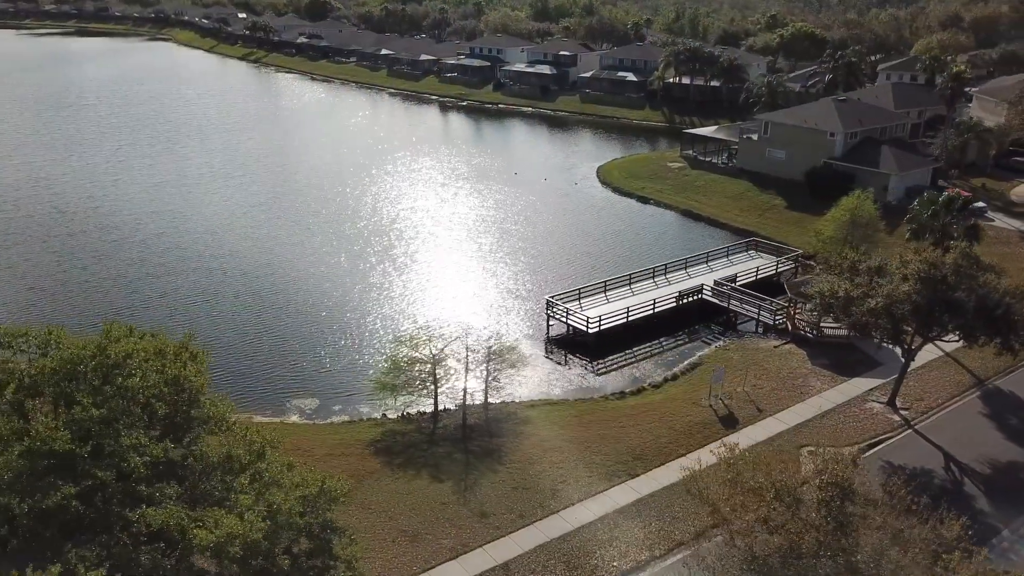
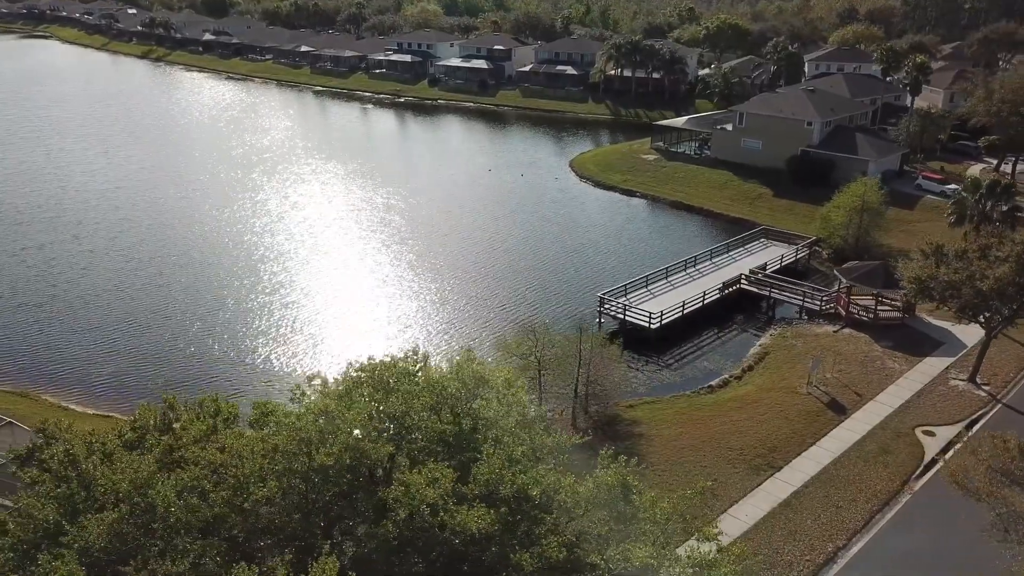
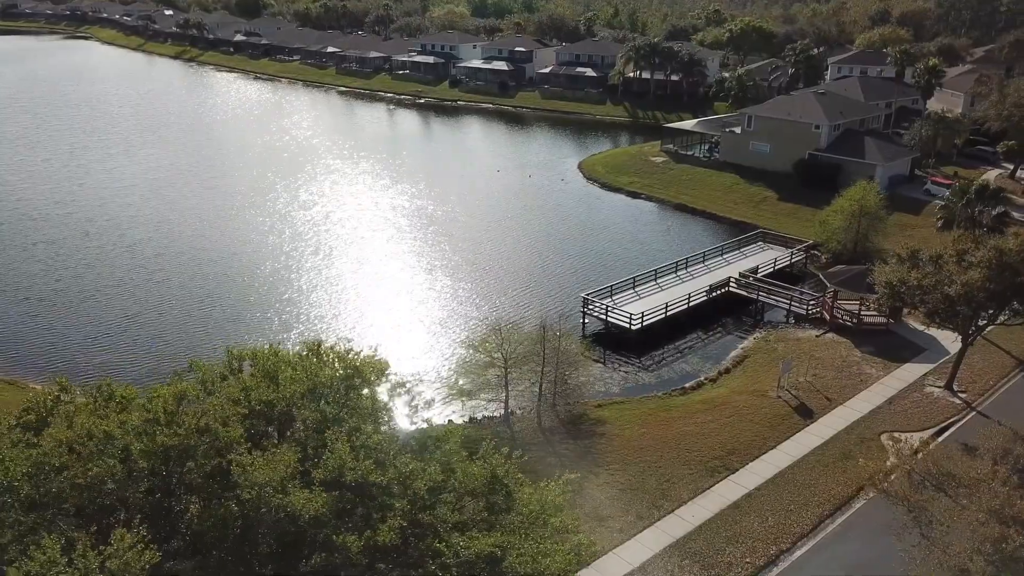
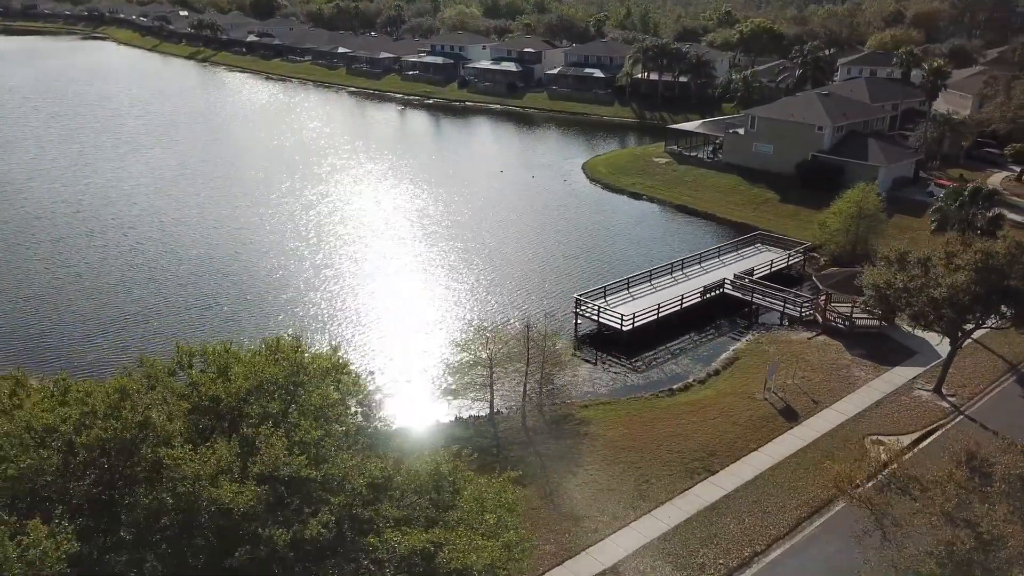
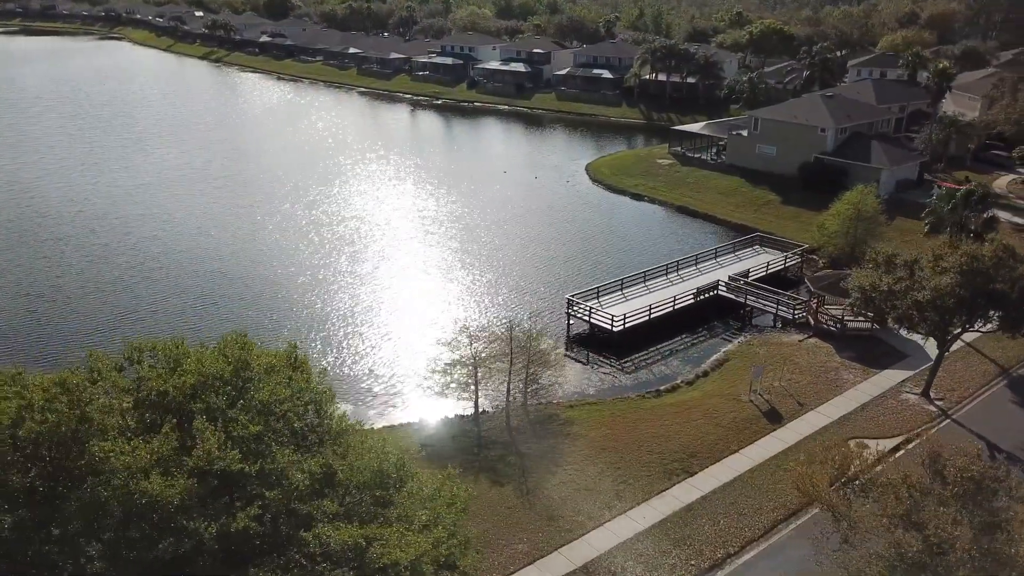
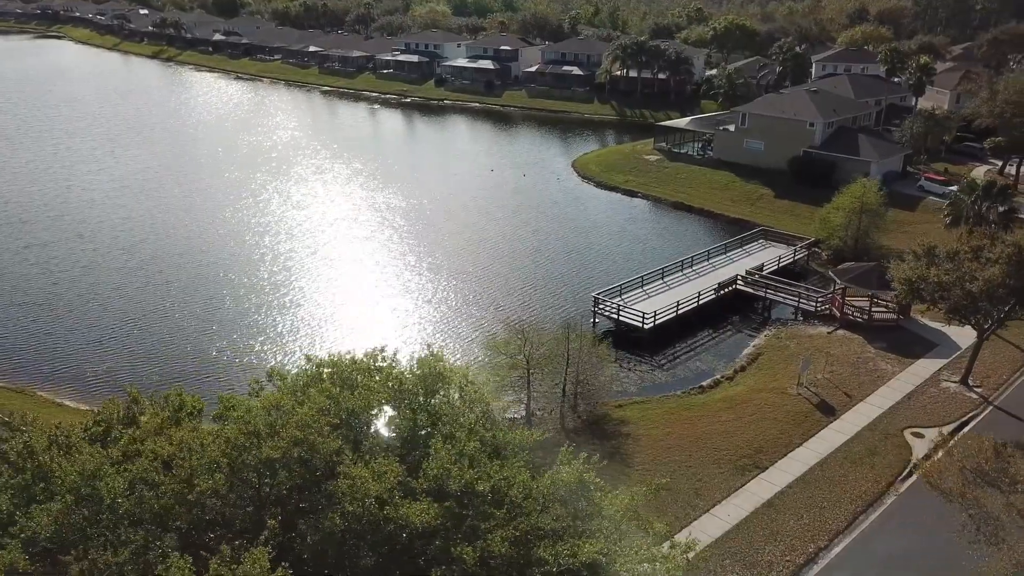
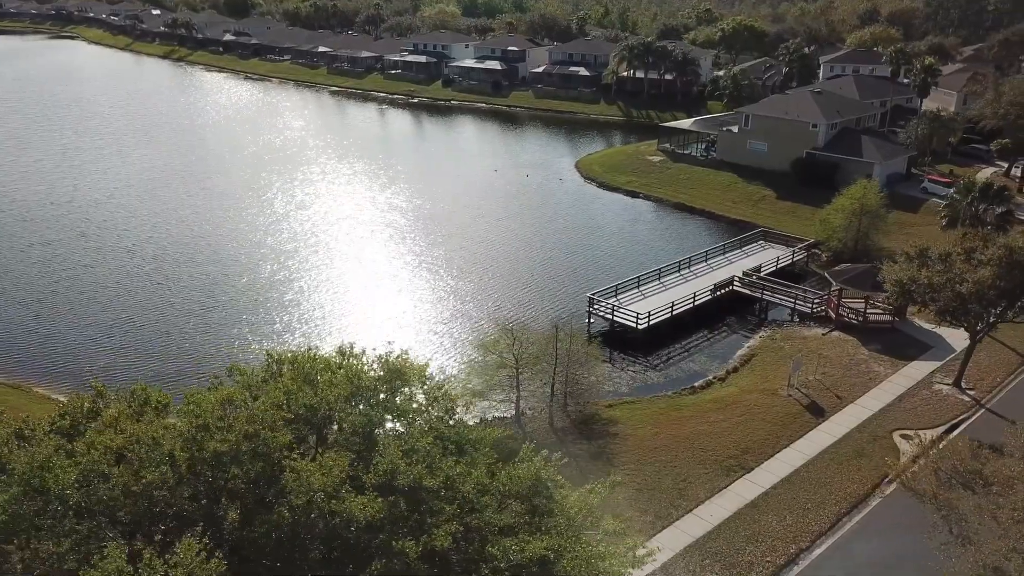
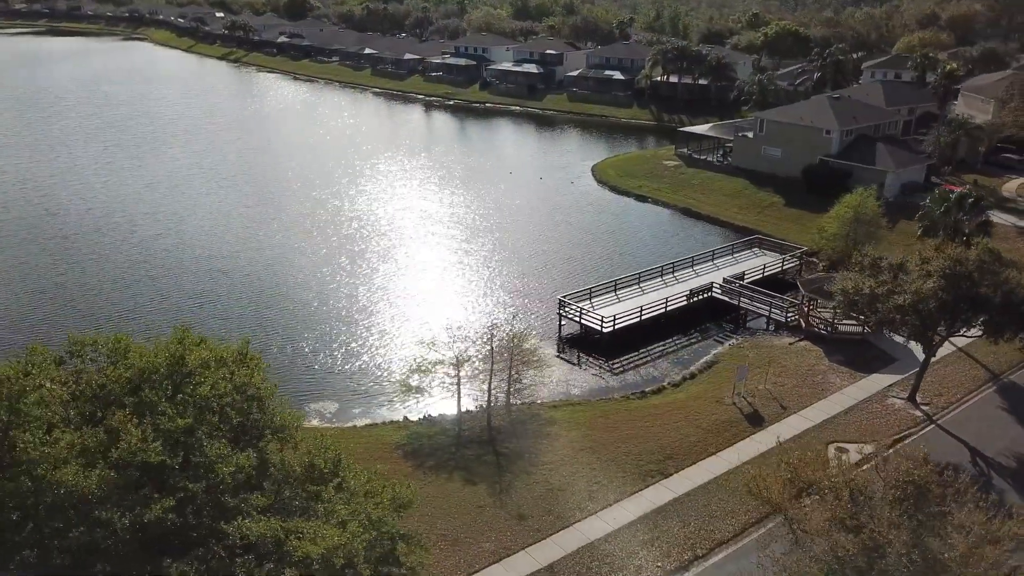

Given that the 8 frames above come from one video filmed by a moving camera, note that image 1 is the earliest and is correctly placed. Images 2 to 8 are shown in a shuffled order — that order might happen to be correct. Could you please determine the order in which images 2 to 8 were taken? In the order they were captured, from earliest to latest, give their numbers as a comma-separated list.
8, 5, 4, 3, 7, 6, 2
